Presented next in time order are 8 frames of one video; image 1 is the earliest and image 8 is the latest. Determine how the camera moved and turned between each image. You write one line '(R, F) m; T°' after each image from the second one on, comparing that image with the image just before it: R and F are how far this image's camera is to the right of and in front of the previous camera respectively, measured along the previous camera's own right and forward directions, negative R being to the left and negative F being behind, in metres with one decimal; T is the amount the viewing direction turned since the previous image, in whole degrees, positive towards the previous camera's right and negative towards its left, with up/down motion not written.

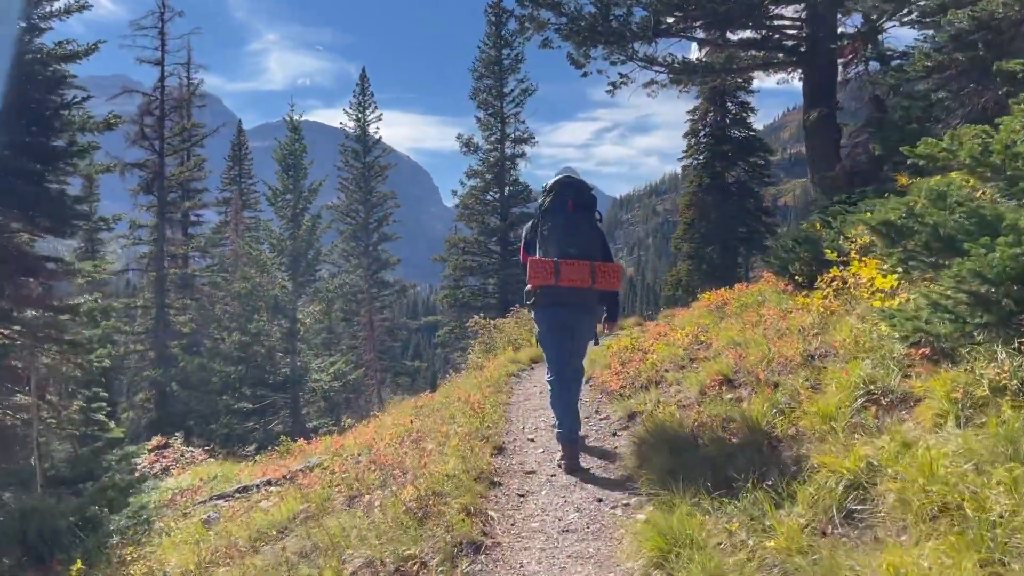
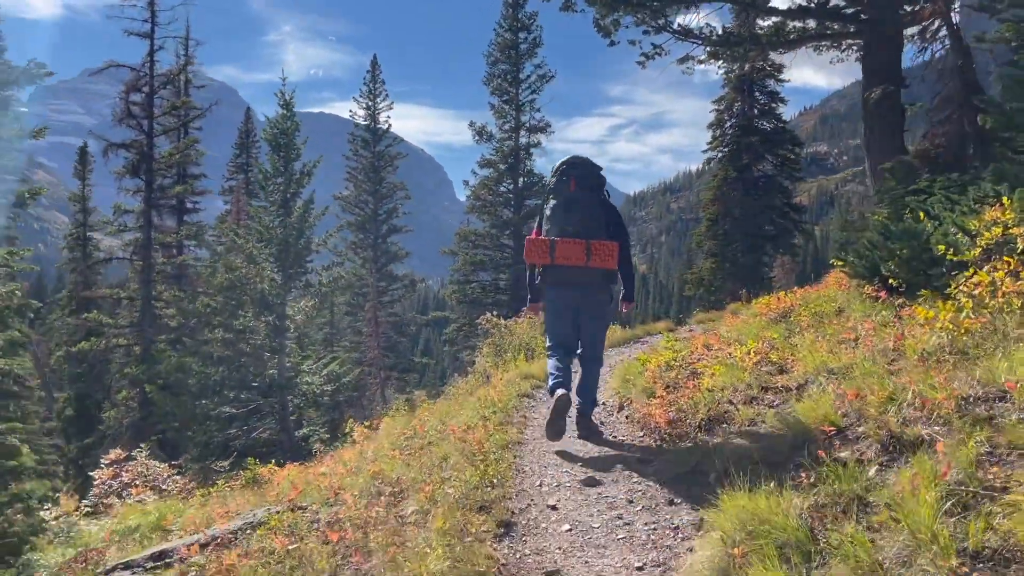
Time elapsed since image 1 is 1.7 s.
(0.0, +1.8) m; -1°
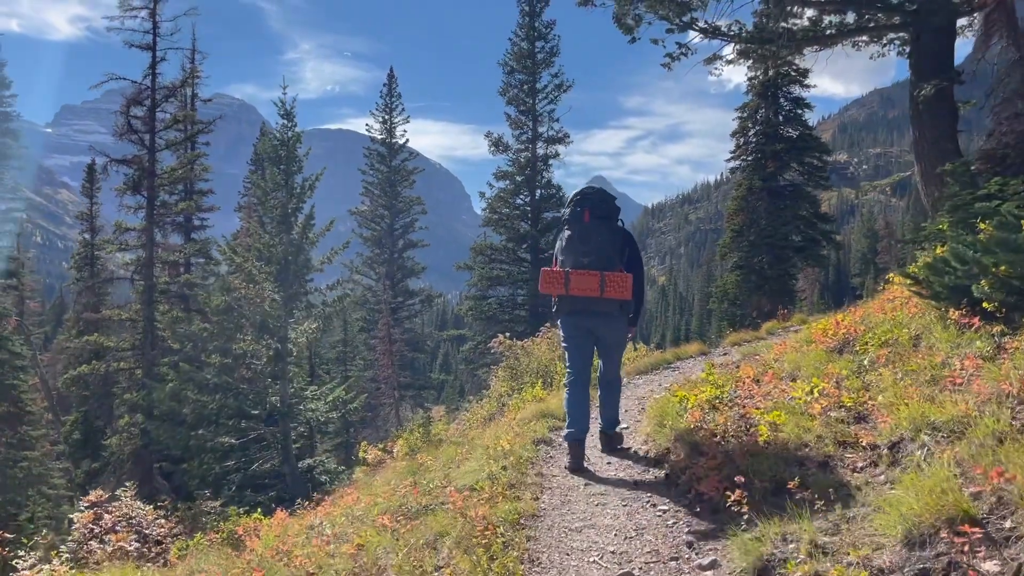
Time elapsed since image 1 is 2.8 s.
(0.0, +1.1) m; -1°
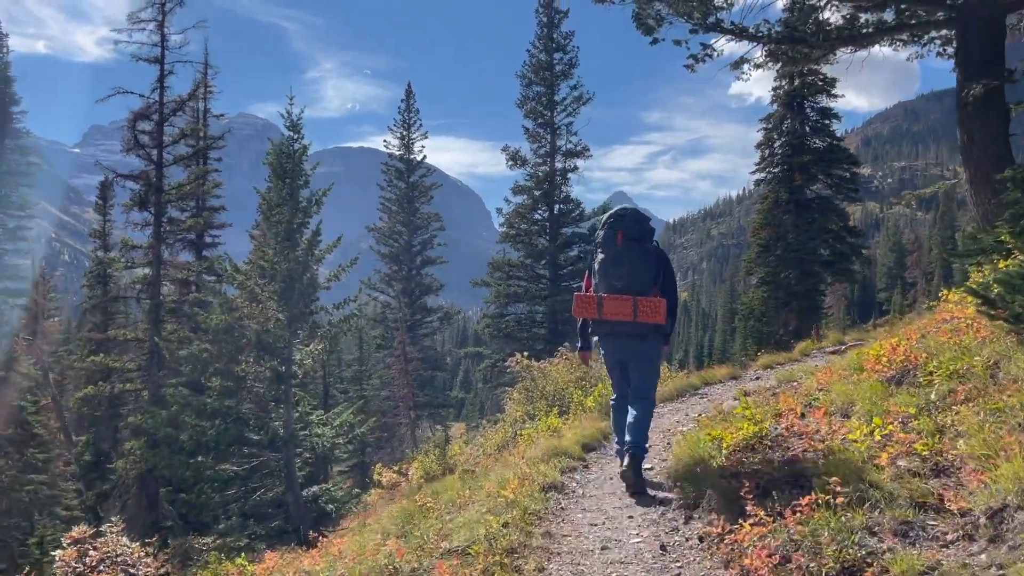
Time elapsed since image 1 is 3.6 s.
(+0.1, +0.8) m; -1°
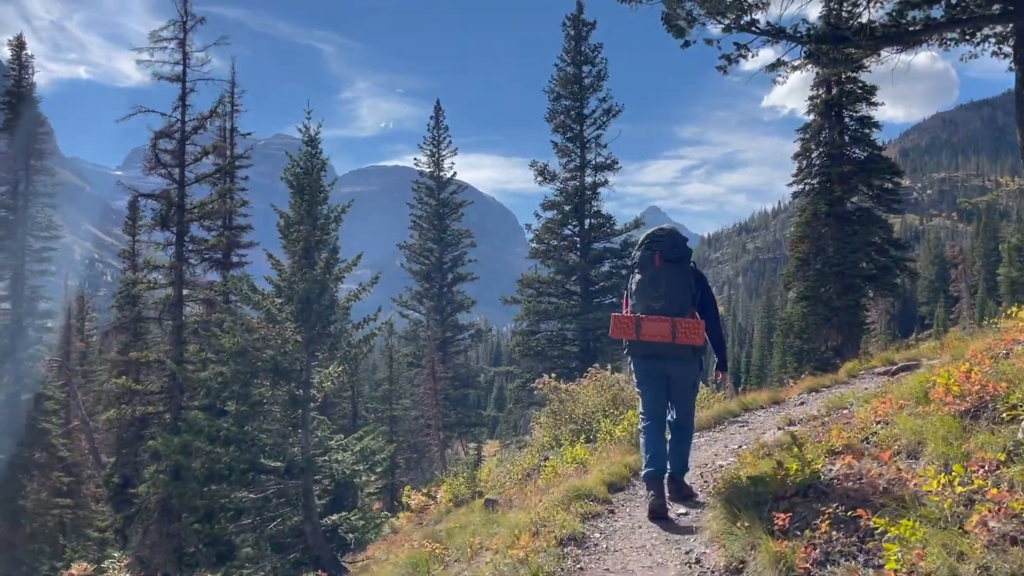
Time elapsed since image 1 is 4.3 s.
(+0.1, +0.7) m; -2°
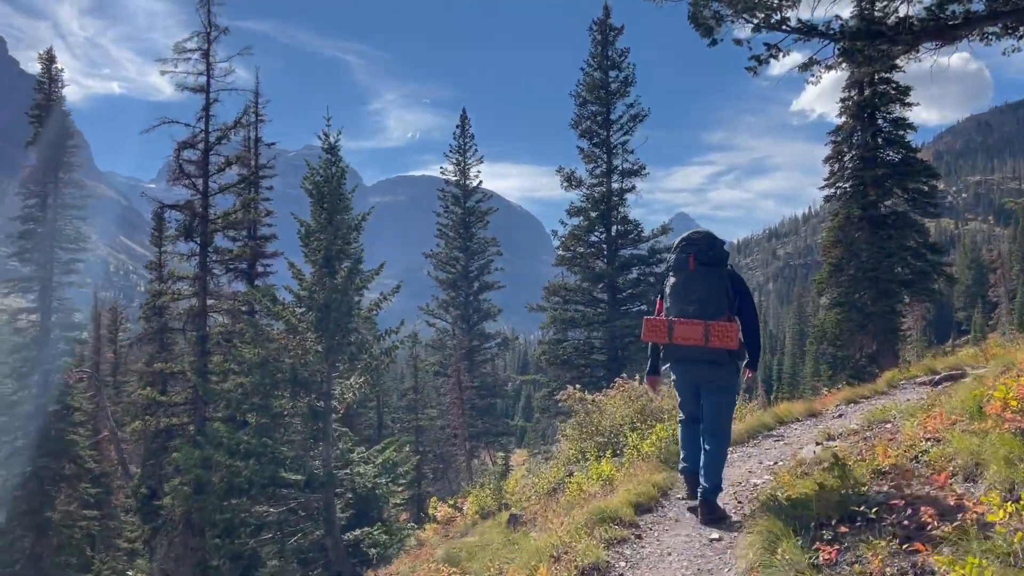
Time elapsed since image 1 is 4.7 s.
(+0.1, +0.4) m; -2°
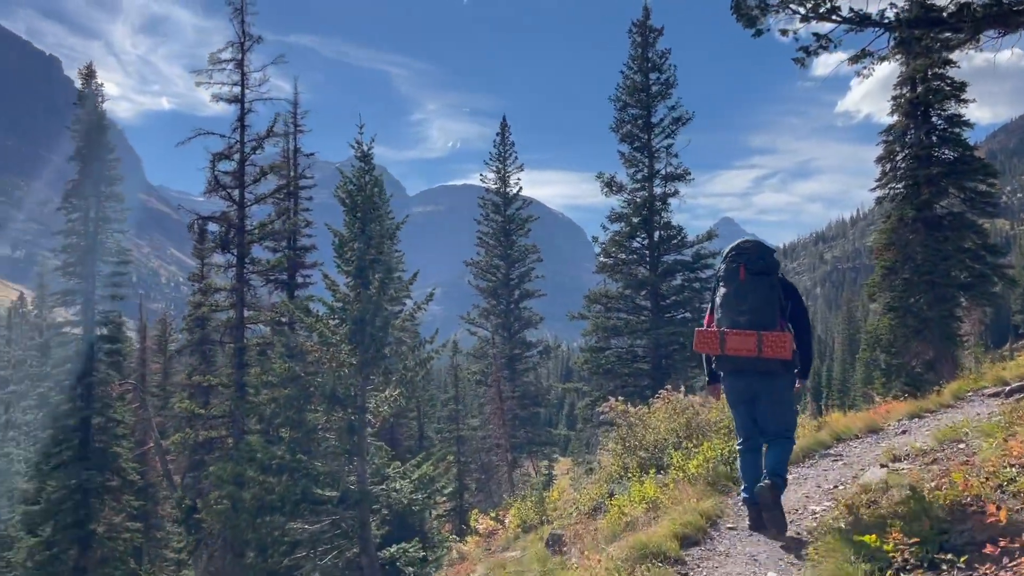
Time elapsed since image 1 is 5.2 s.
(+0.1, +0.5) m; -3°
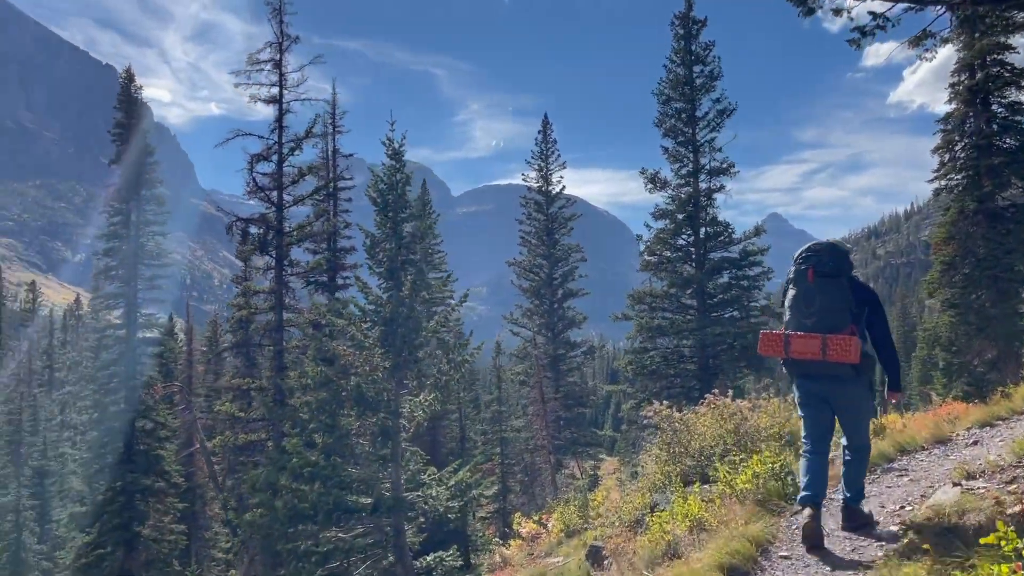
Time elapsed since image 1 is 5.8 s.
(+0.1, +0.5) m; -3°
